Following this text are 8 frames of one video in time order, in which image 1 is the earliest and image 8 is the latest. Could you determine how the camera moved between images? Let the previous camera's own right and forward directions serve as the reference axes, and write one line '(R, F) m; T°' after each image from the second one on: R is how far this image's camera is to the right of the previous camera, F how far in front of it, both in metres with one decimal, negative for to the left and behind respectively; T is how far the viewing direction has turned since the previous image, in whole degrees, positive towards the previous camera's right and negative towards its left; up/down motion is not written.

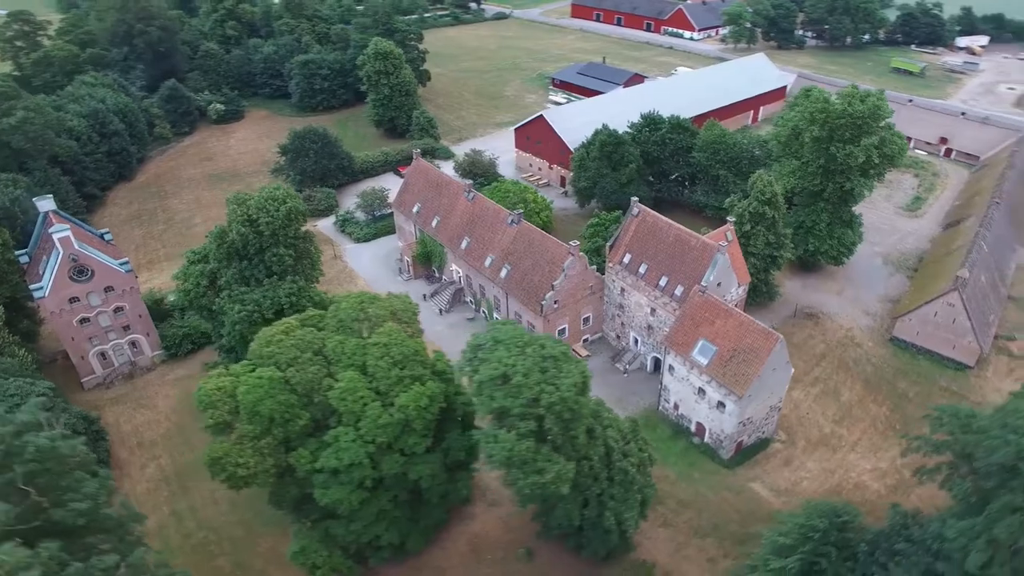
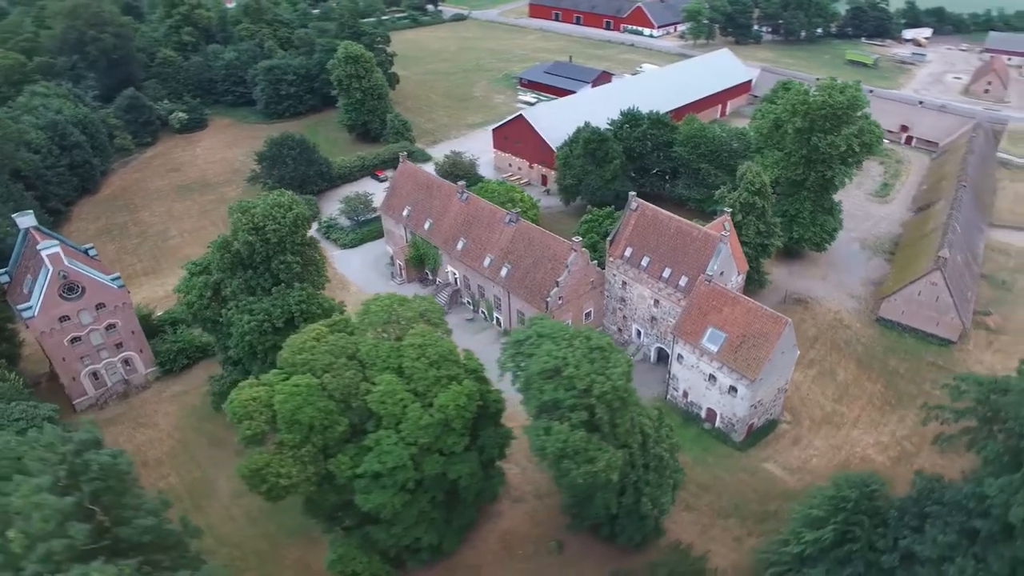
(-3.0, -0.2) m; +4°
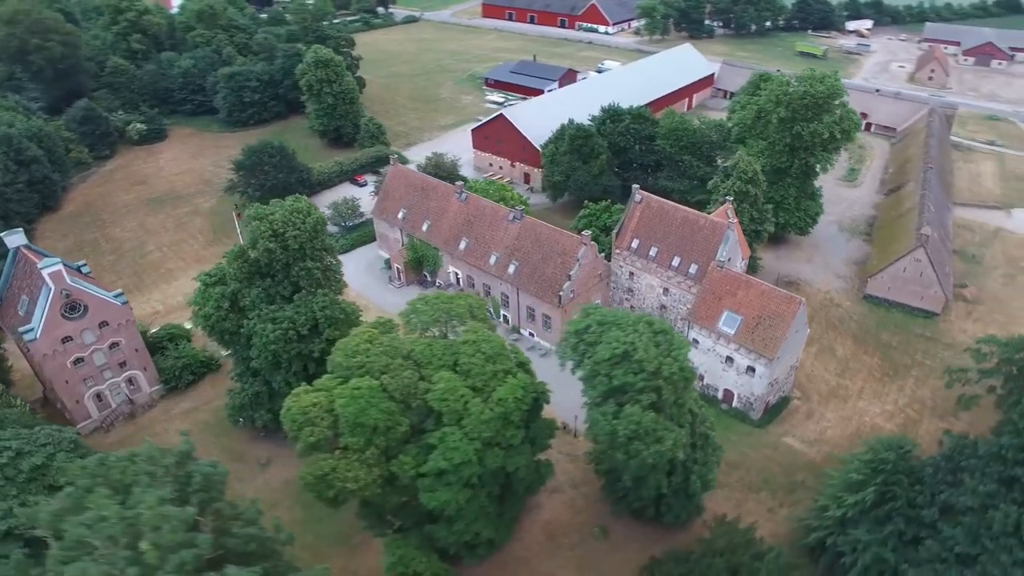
(-4.1, -0.4) m; +4°
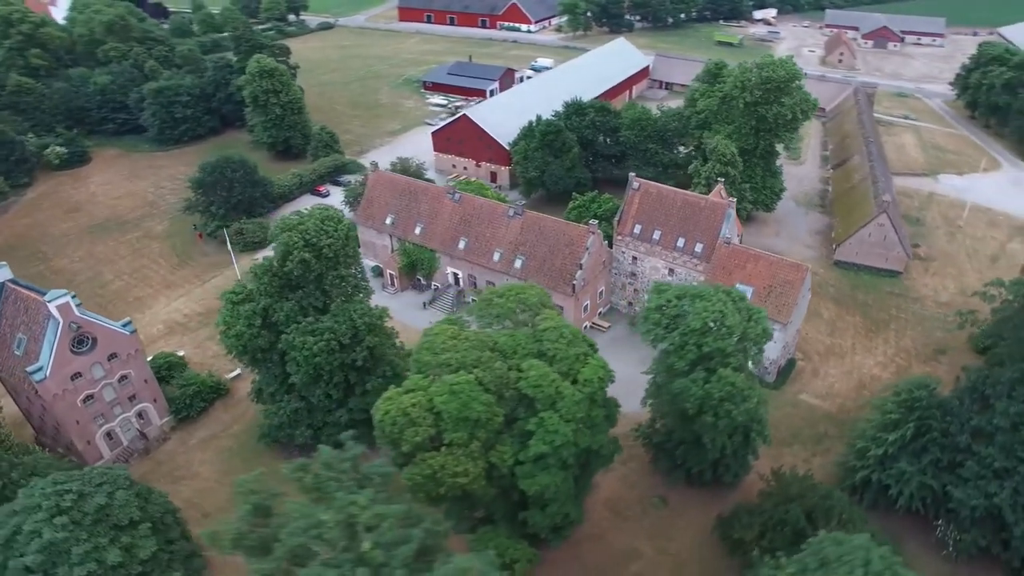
(-6.7, -0.5) m; +7°
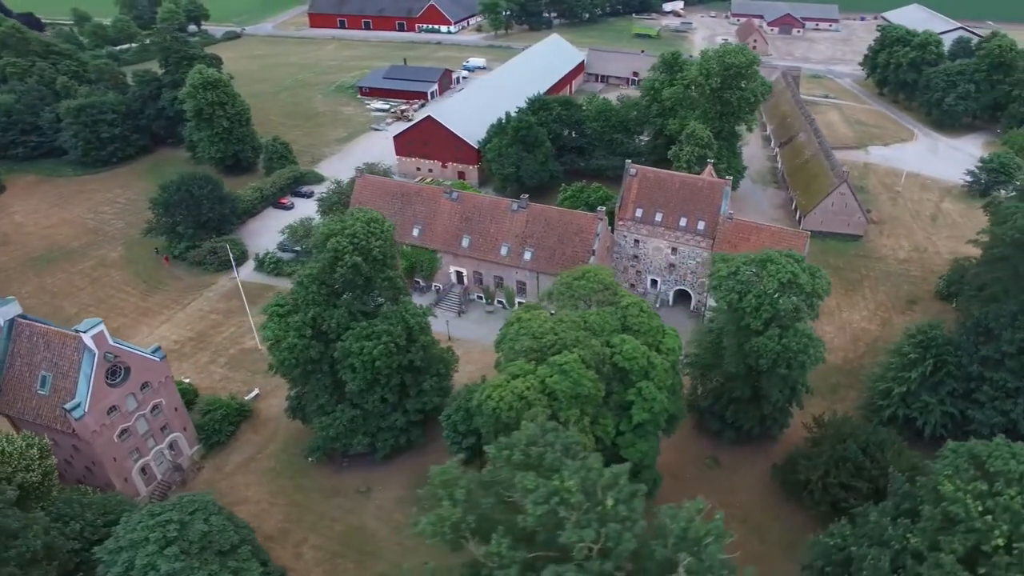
(-7.6, -0.6) m; +8°
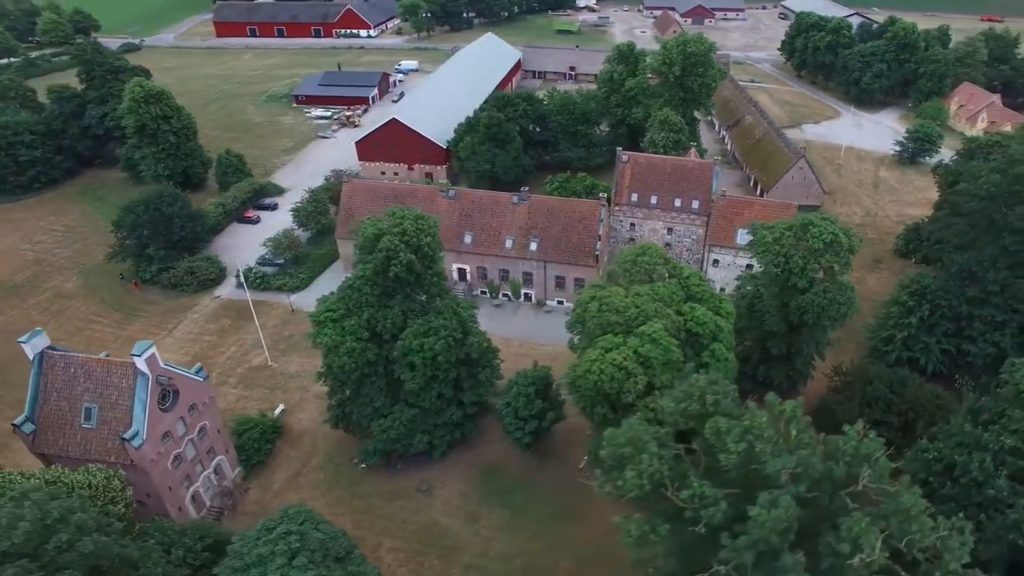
(-7.6, -0.6) m; +8°
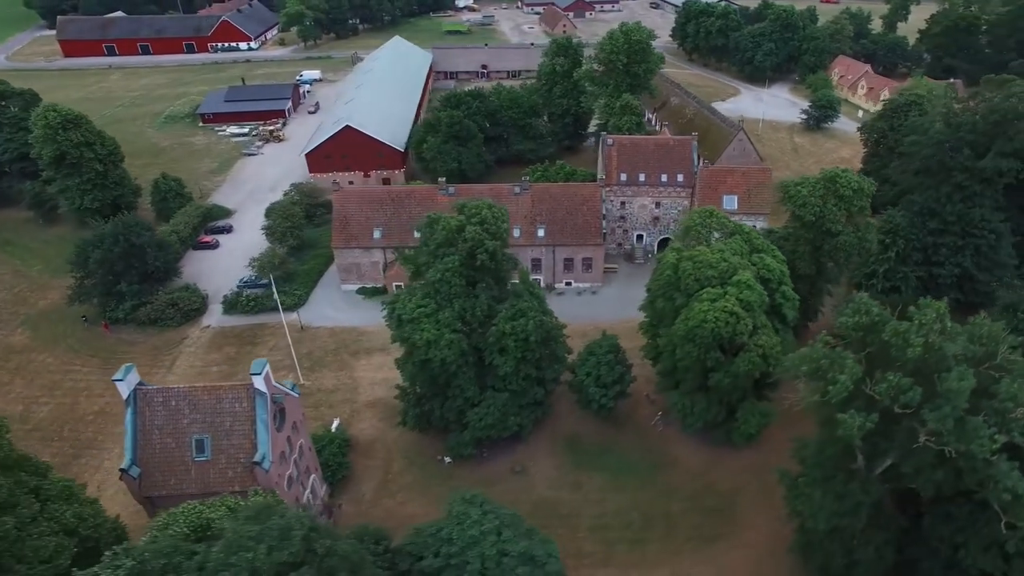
(-11.6, -0.7) m; +11°
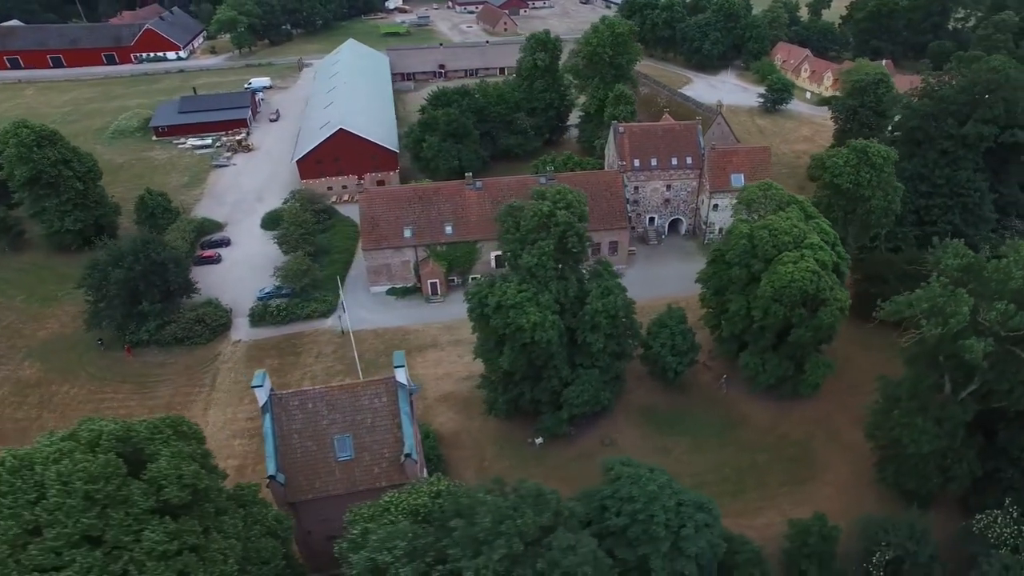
(-9.9, -0.9) m; +7°
